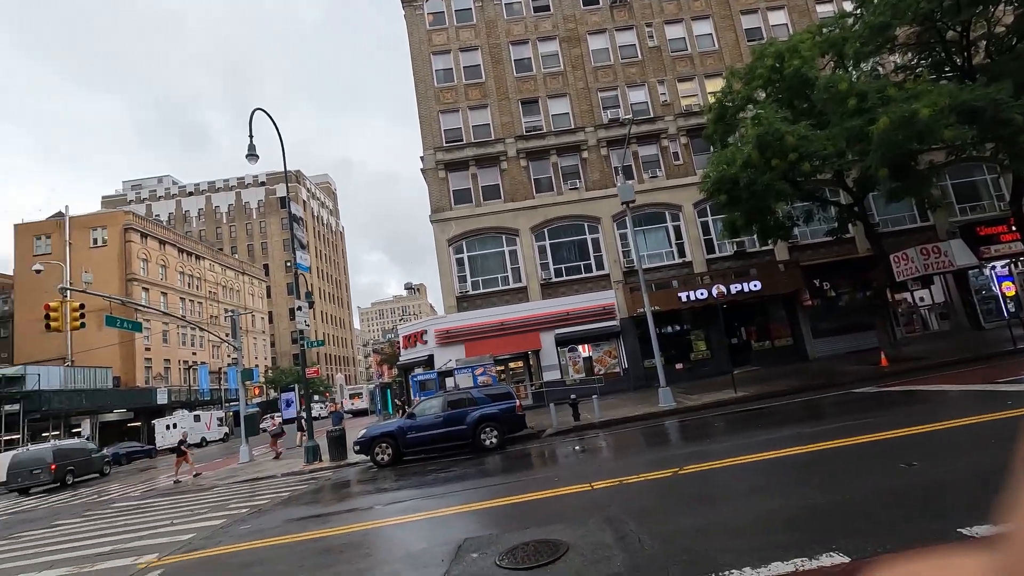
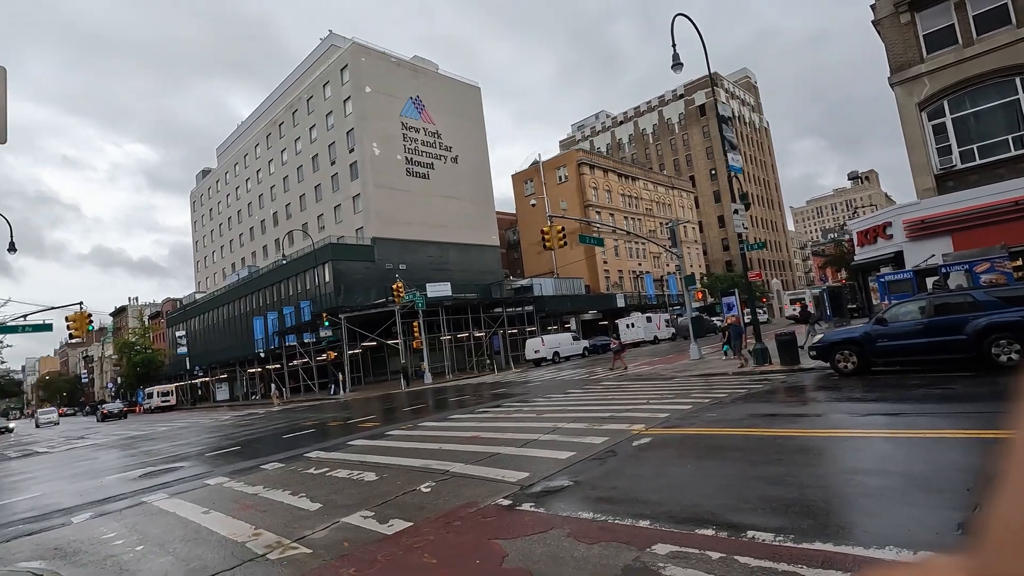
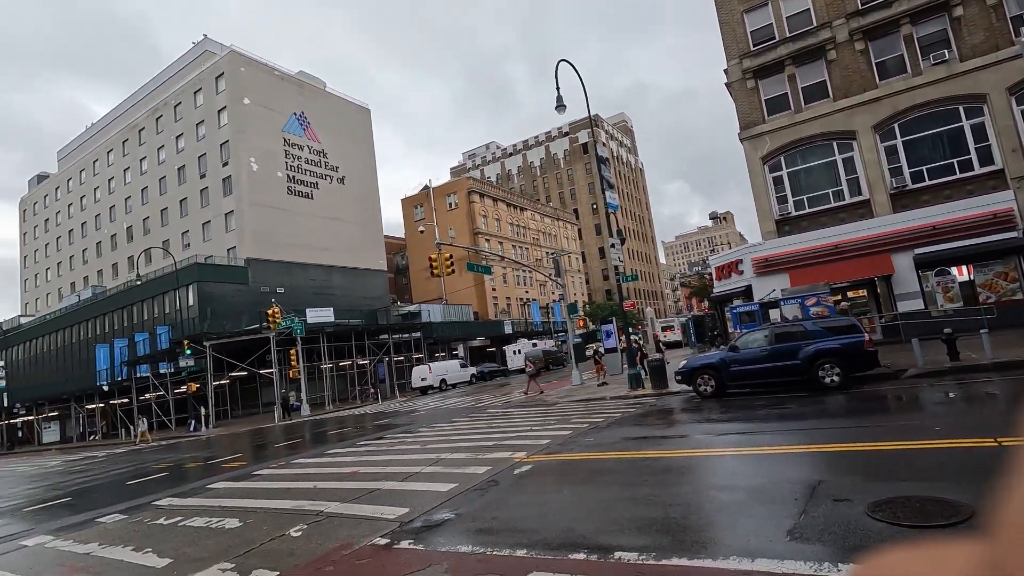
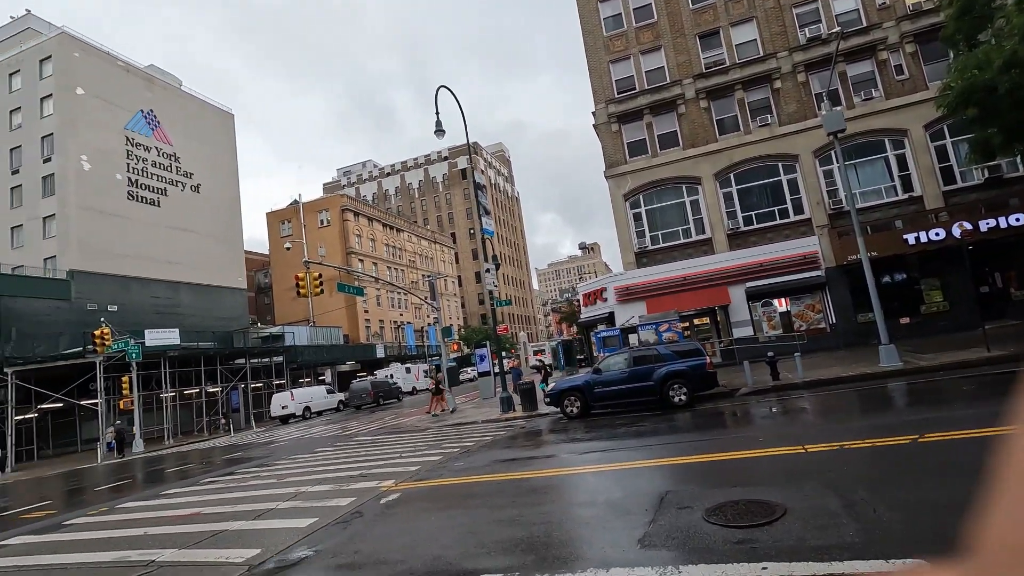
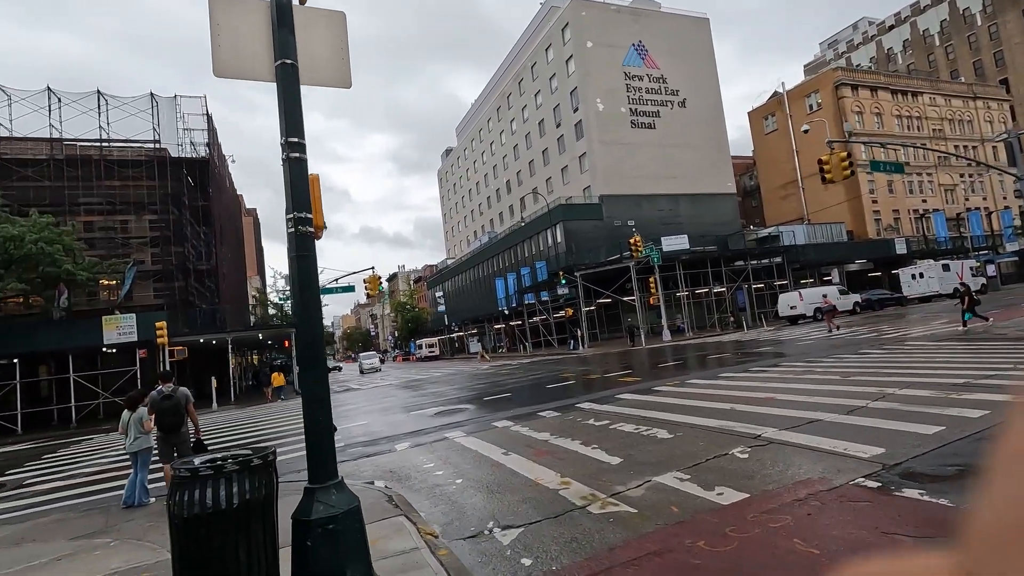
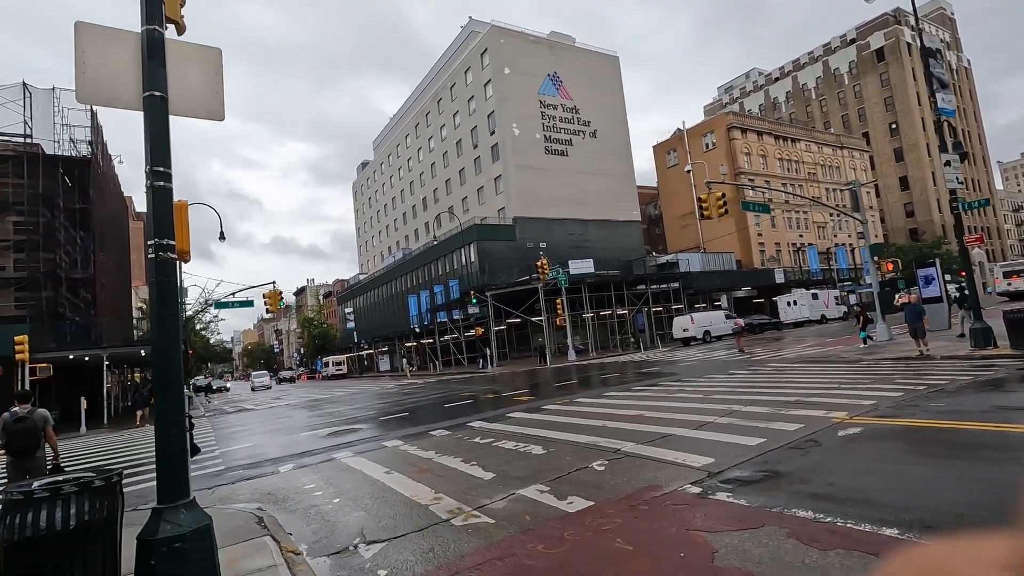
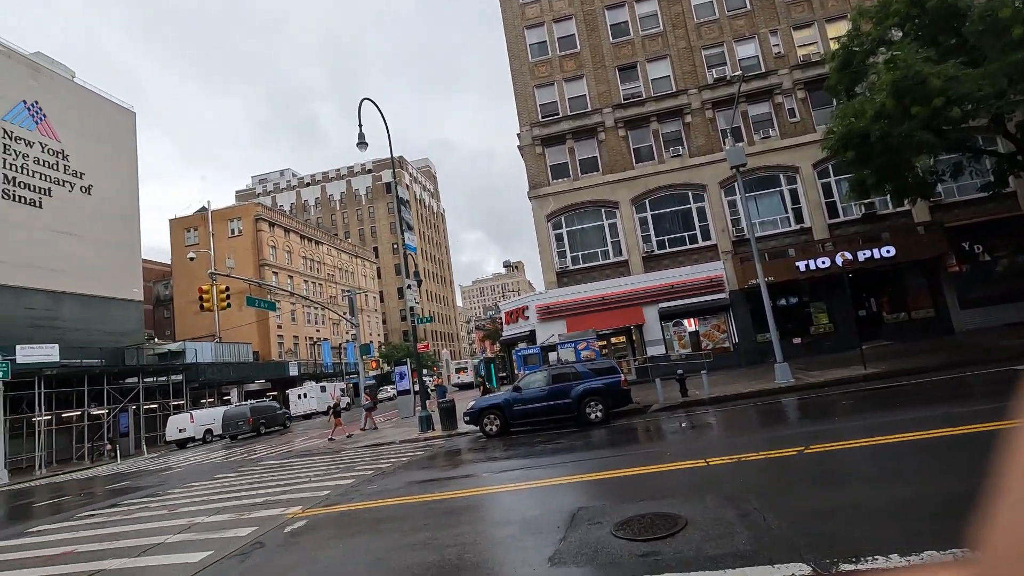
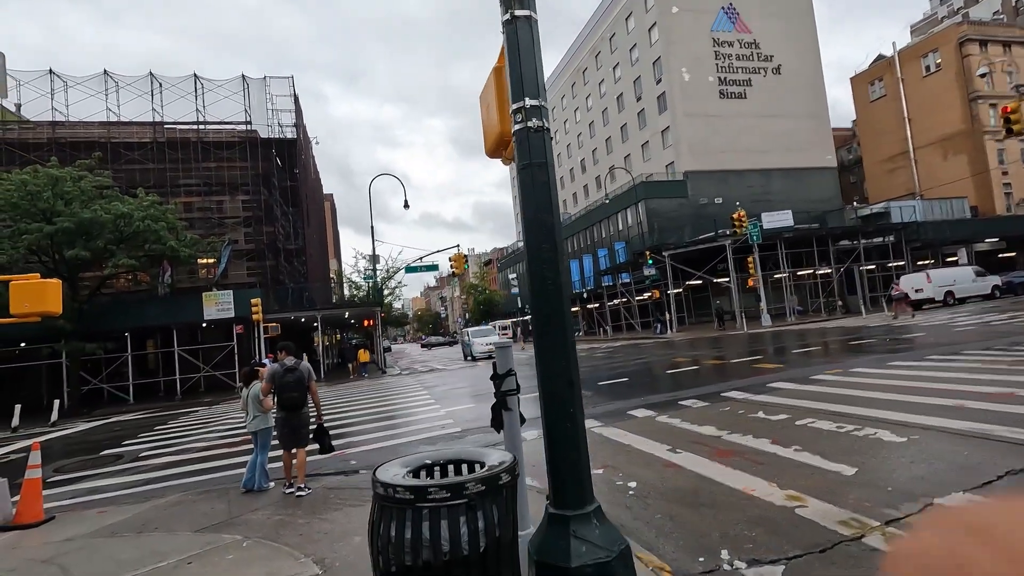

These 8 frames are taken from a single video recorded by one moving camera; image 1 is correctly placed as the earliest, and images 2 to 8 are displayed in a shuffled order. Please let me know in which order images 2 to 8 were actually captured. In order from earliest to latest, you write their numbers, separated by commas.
7, 4, 3, 2, 6, 5, 8
